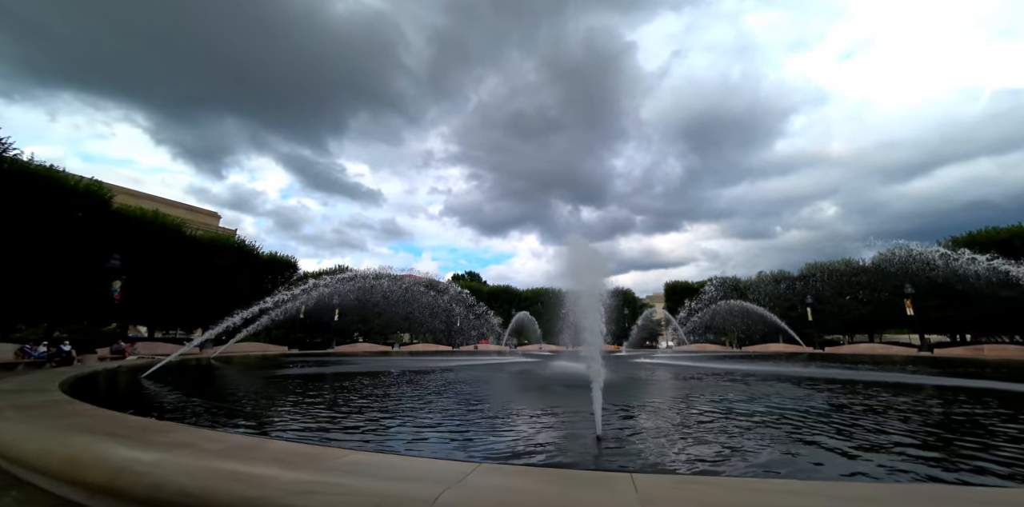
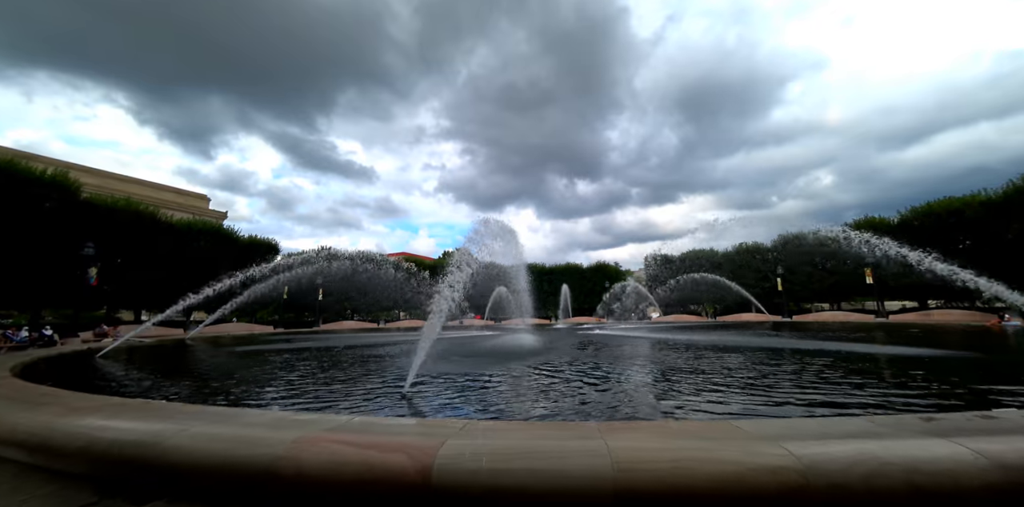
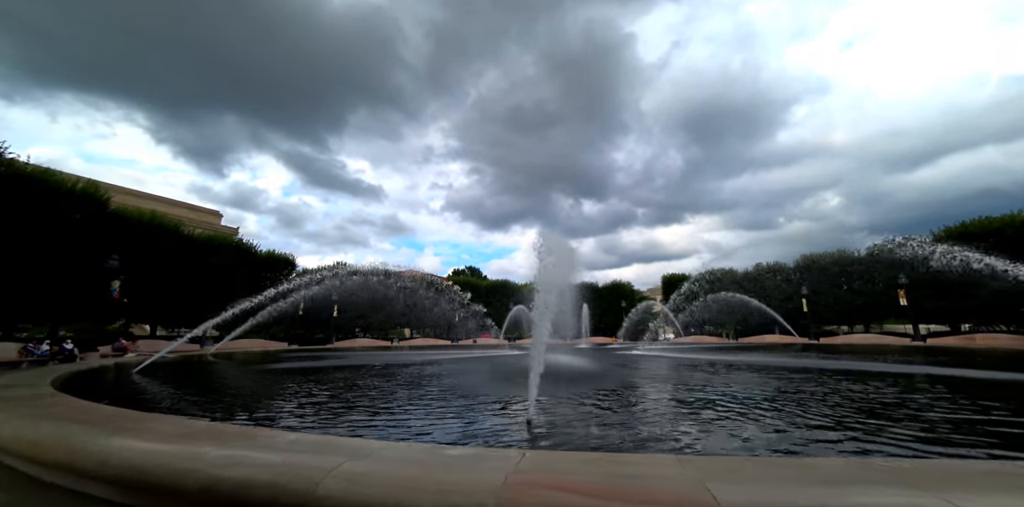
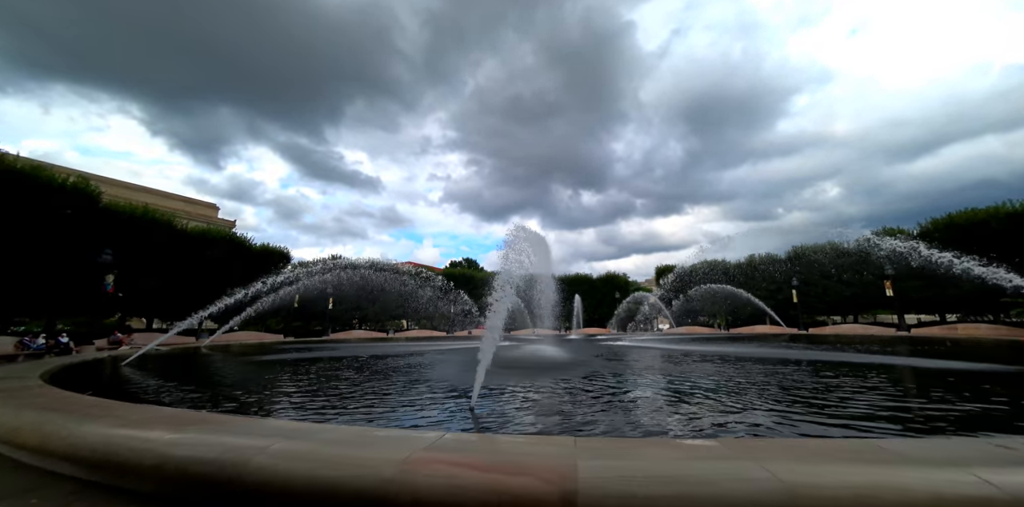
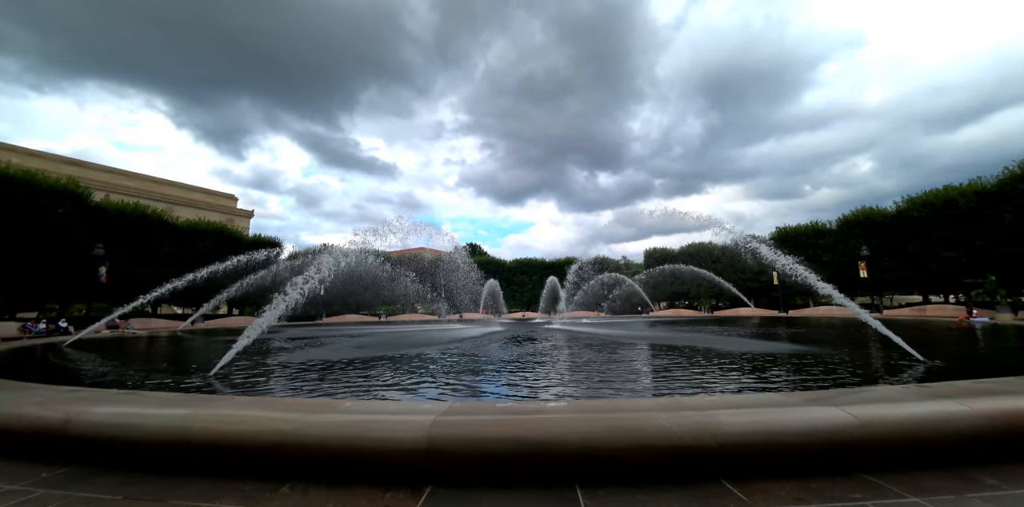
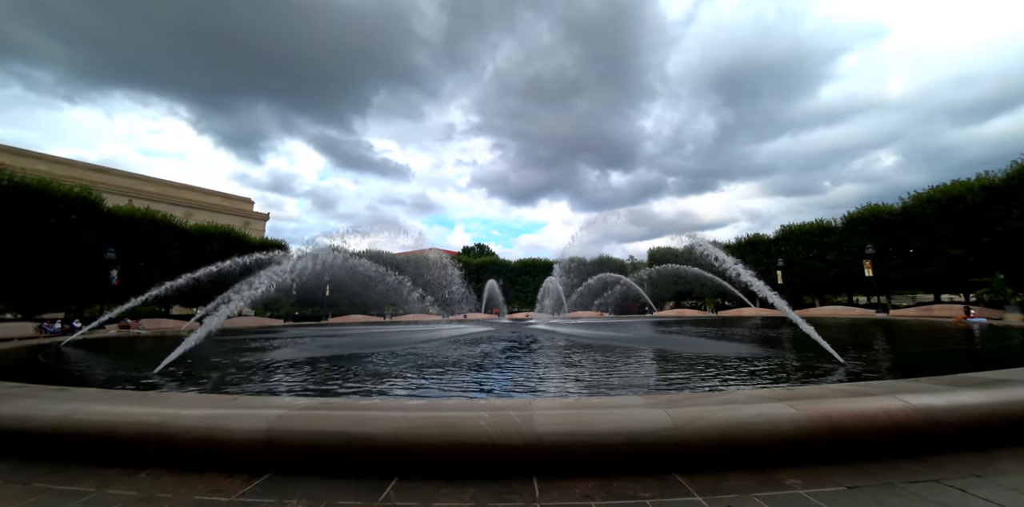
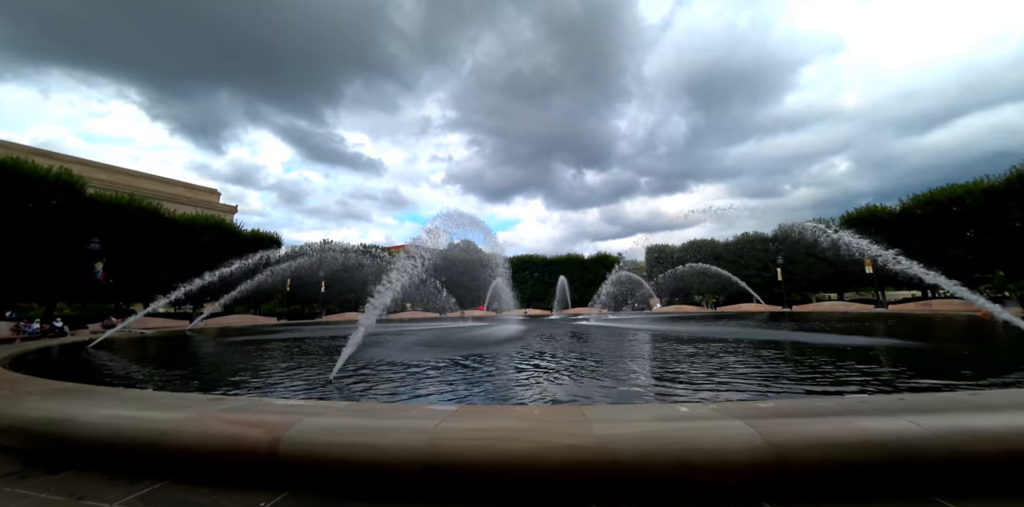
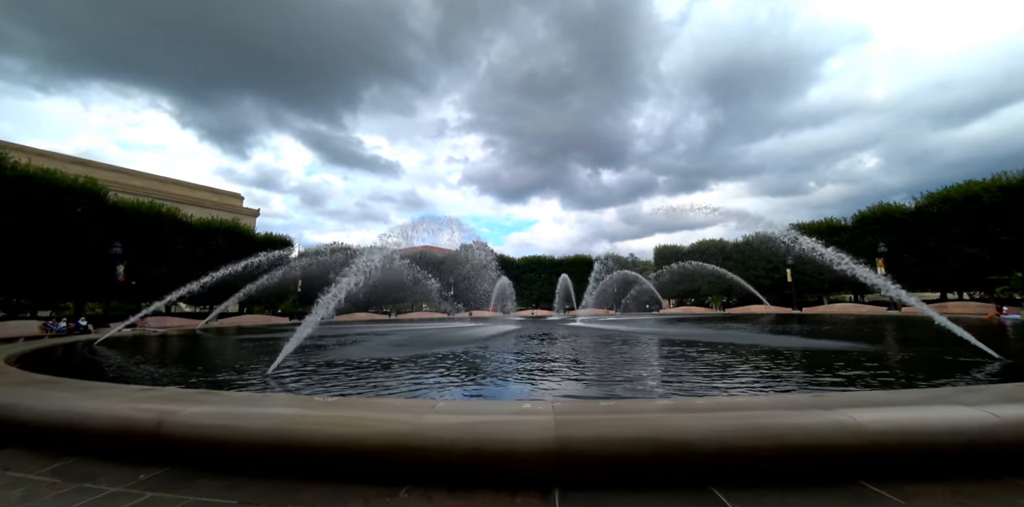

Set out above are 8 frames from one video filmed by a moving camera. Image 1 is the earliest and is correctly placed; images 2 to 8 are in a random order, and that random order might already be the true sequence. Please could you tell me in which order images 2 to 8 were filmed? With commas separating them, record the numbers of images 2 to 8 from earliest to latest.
3, 4, 2, 7, 8, 5, 6
